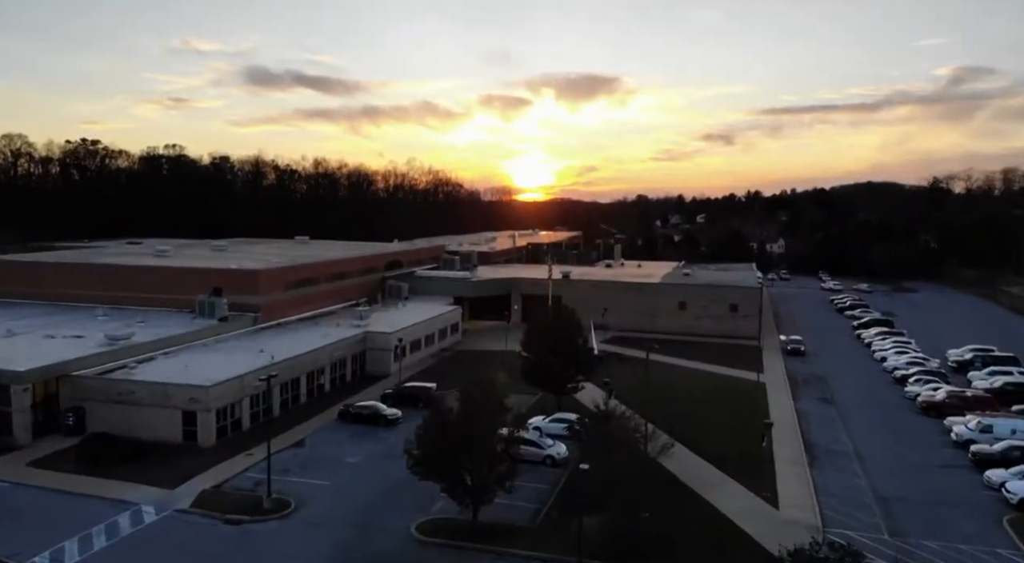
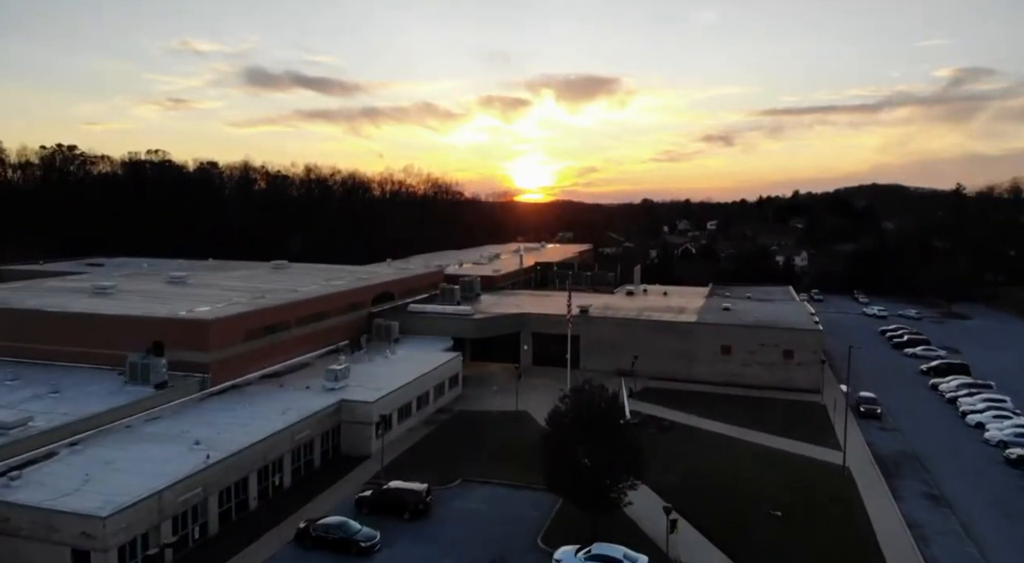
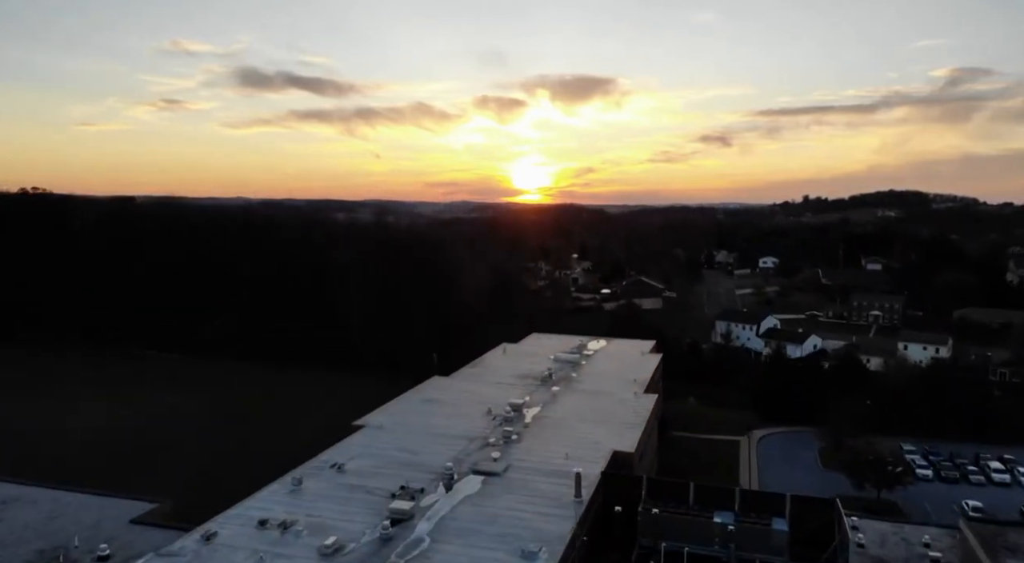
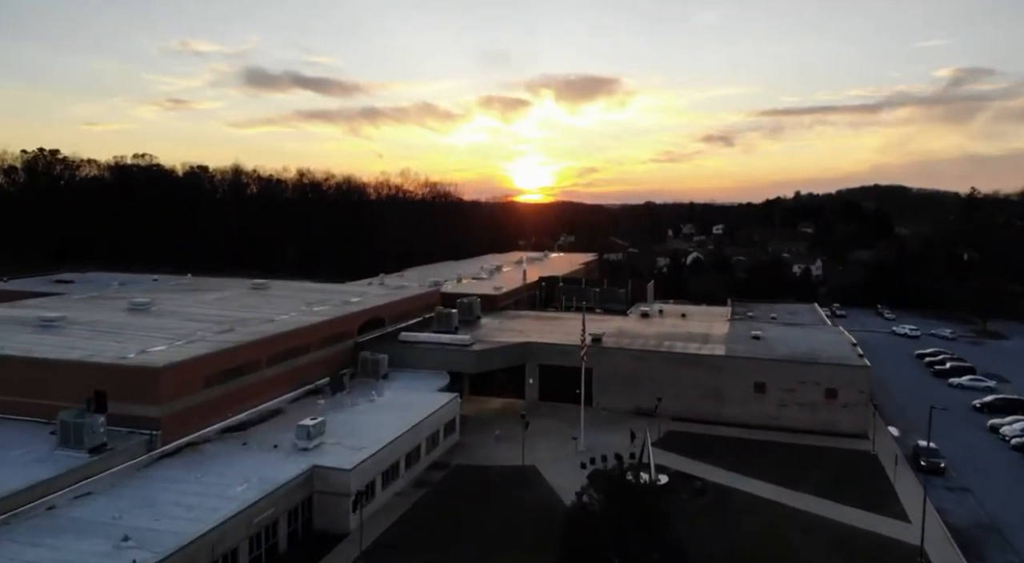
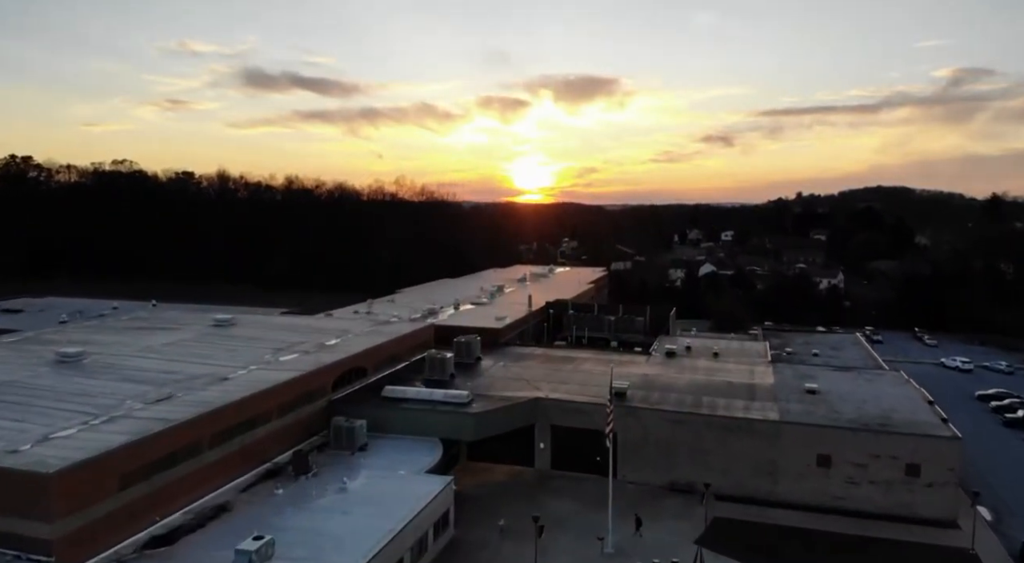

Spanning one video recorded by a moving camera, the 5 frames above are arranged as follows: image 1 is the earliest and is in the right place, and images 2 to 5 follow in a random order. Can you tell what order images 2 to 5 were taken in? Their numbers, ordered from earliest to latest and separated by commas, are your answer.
2, 4, 5, 3
